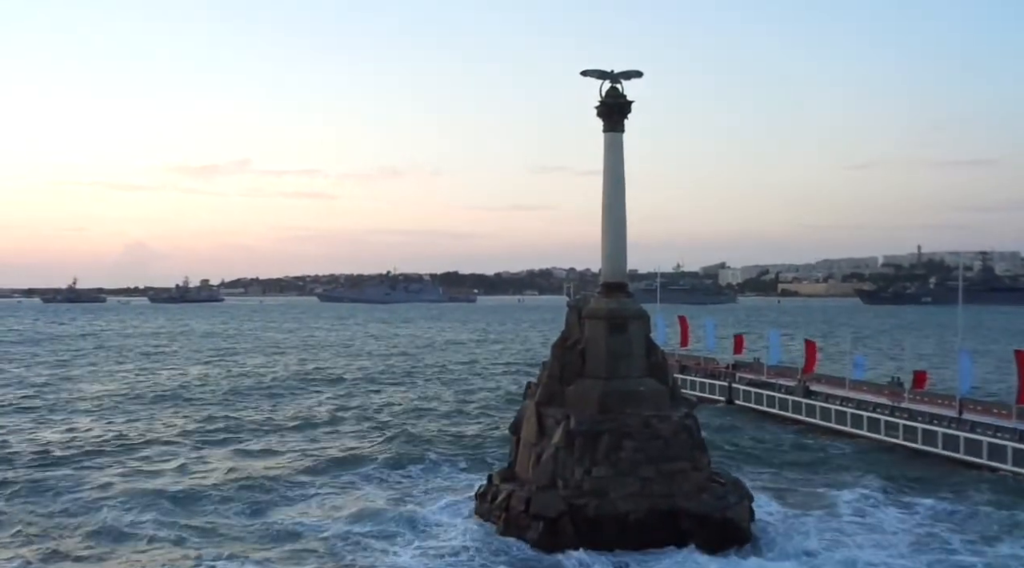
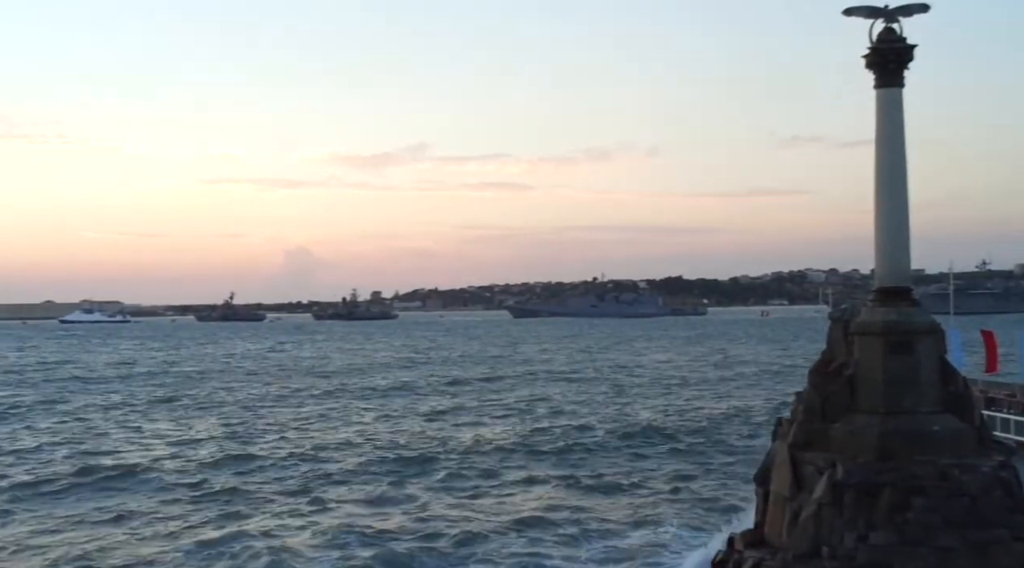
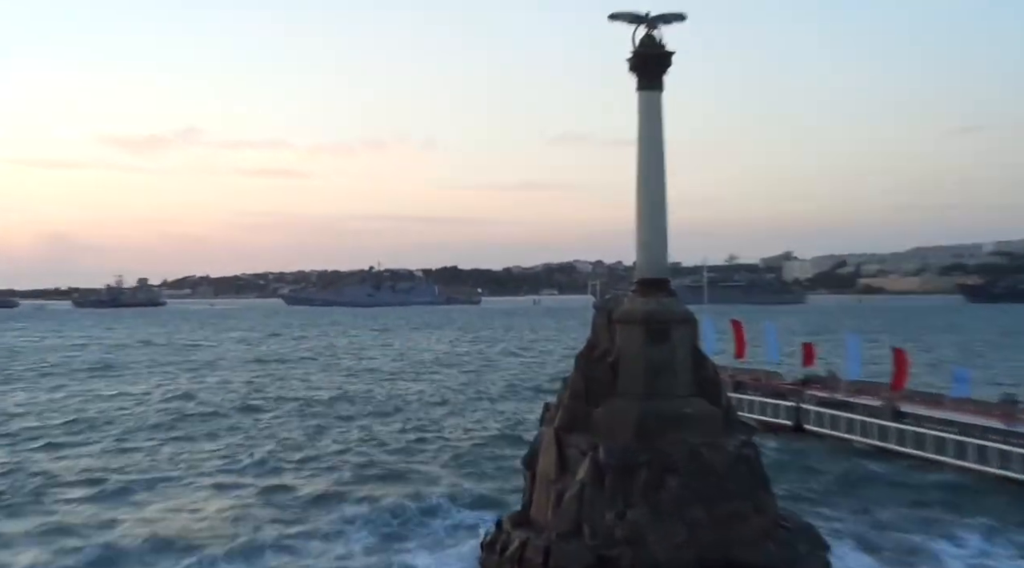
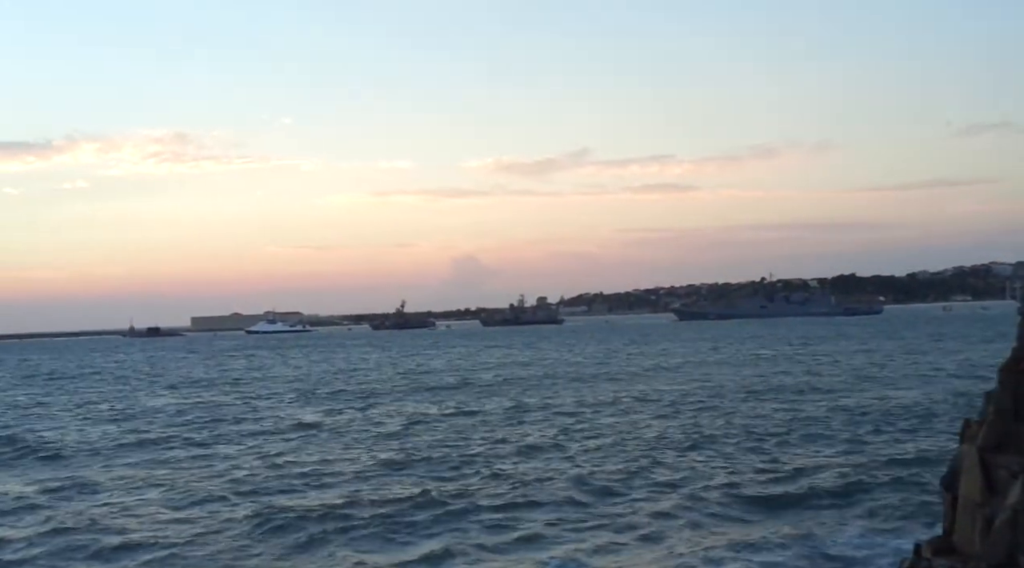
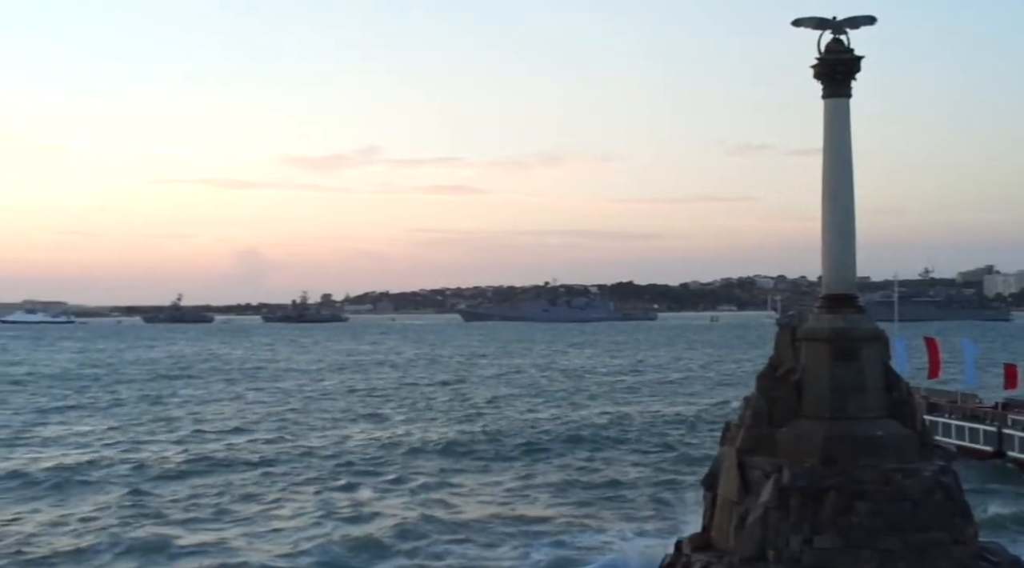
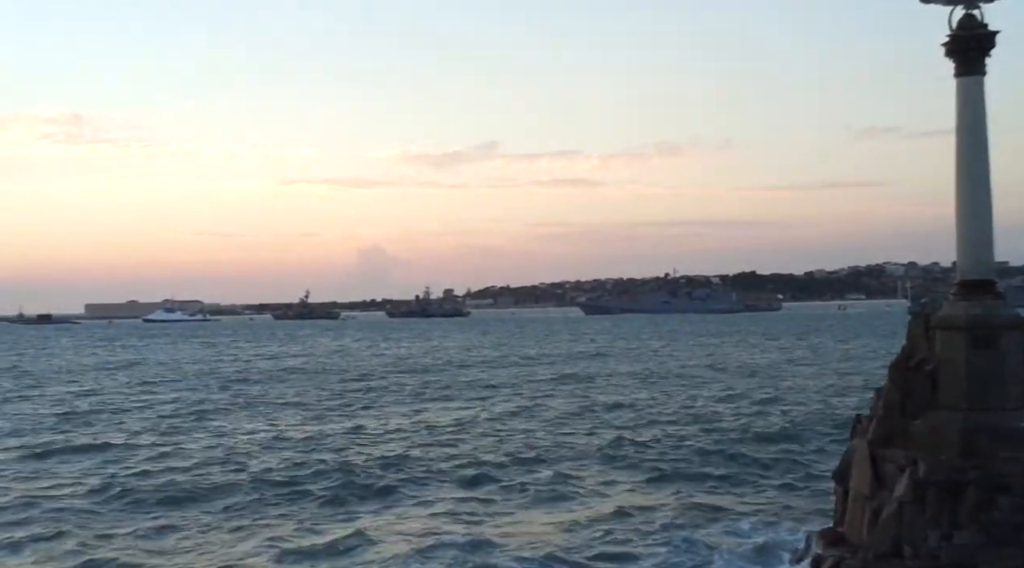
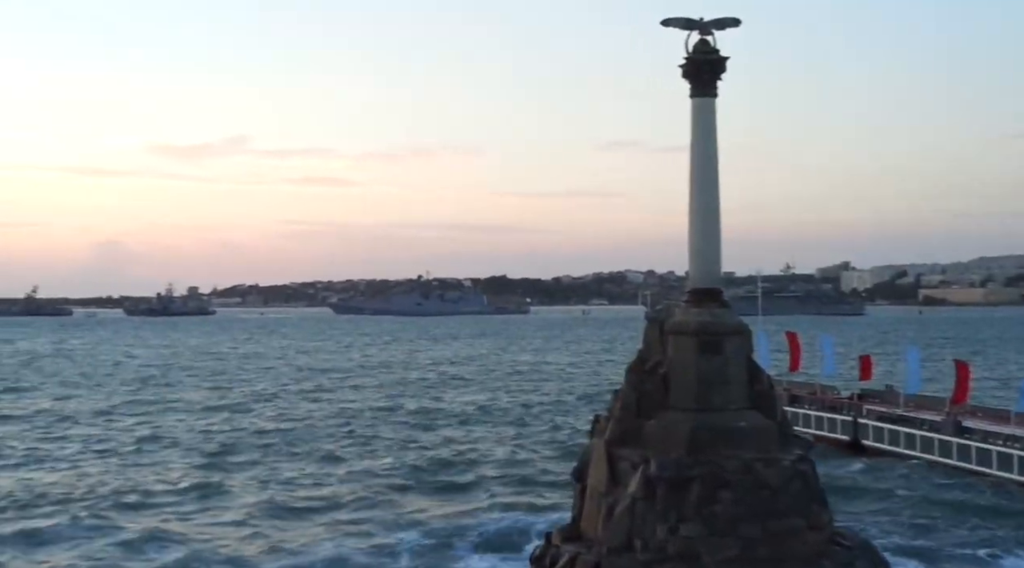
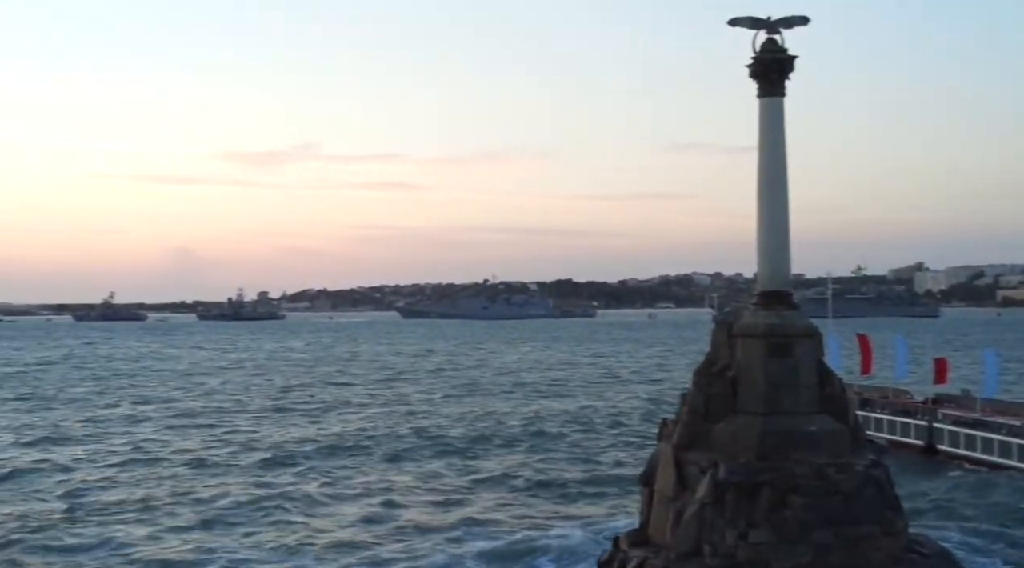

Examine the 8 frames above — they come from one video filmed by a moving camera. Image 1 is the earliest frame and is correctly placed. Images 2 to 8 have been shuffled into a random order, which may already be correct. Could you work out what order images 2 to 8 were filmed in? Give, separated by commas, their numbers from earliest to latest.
3, 7, 8, 5, 2, 6, 4
